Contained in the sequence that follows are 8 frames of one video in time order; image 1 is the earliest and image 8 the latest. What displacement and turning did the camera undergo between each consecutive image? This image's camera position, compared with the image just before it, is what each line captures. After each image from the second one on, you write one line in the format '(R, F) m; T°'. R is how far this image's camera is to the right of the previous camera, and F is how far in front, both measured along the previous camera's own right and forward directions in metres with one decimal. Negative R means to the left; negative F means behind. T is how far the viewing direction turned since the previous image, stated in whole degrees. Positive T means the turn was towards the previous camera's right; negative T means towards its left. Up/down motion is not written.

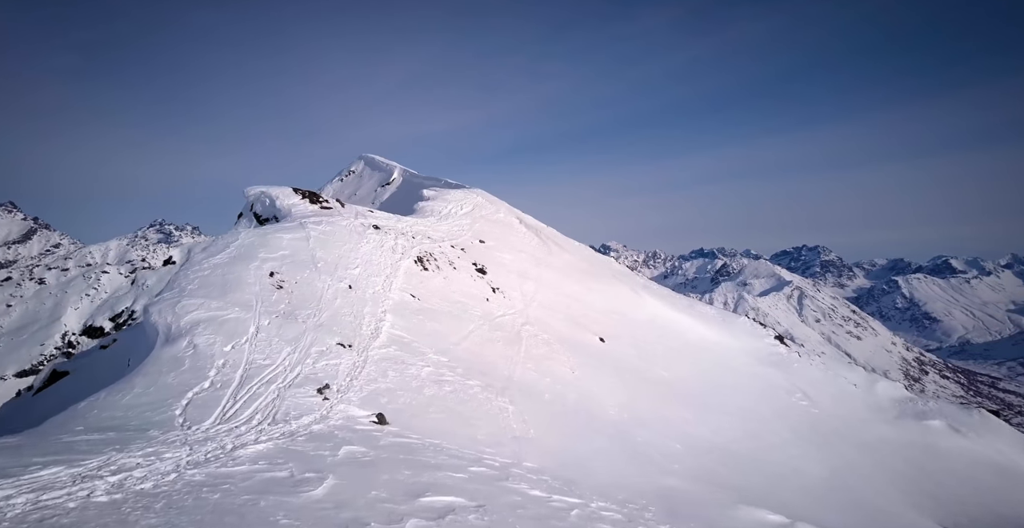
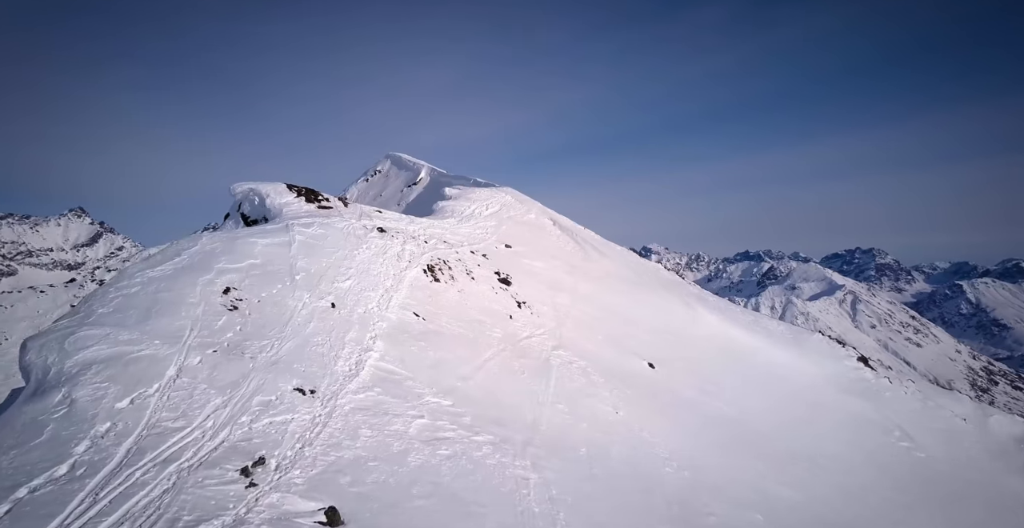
(+0.7, +9.7) m; -3°
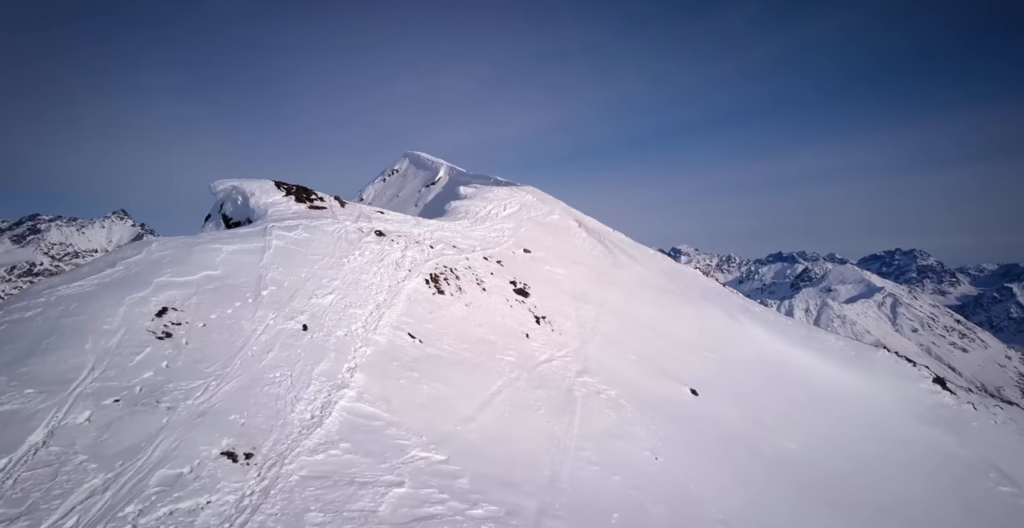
(+0.6, +7.1) m; -2°
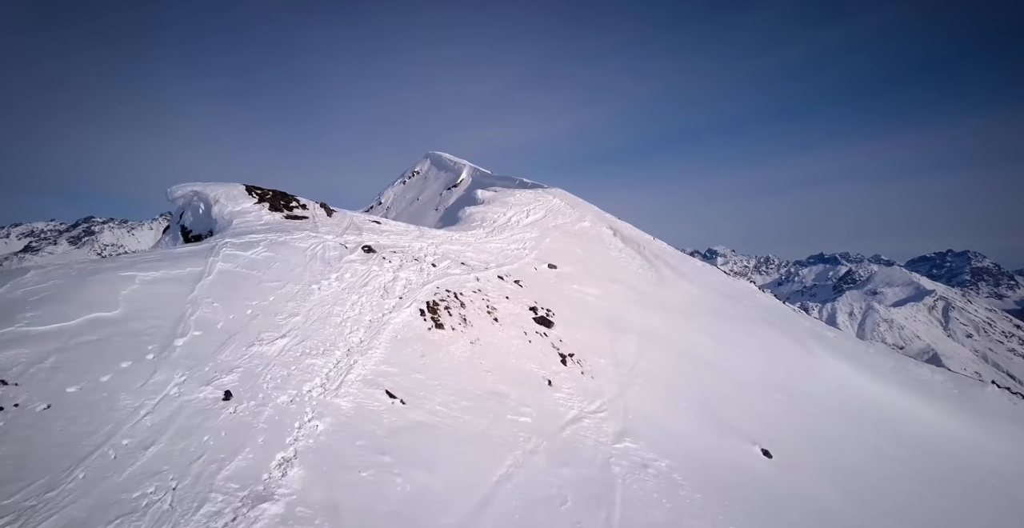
(+0.6, +9.0) m; -3°
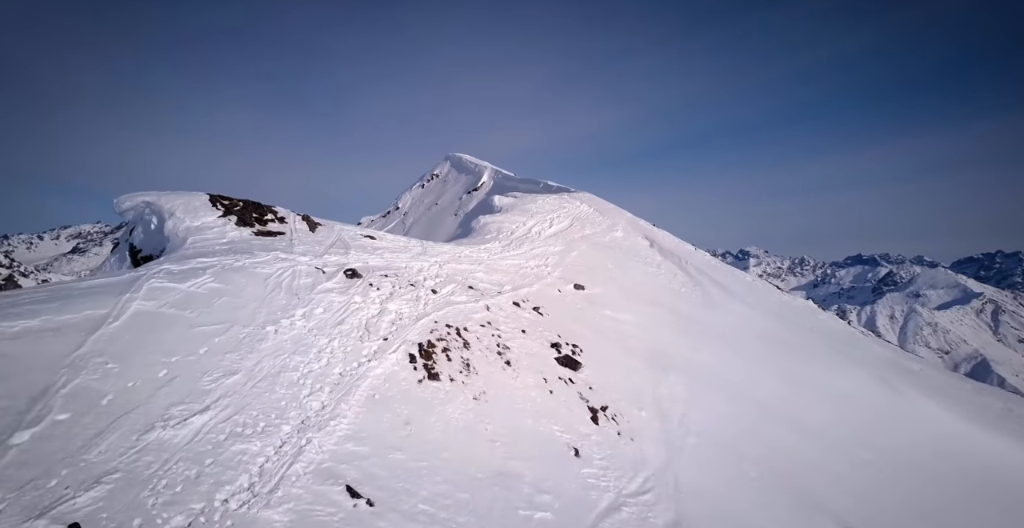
(+0.5, +7.3) m; -2°
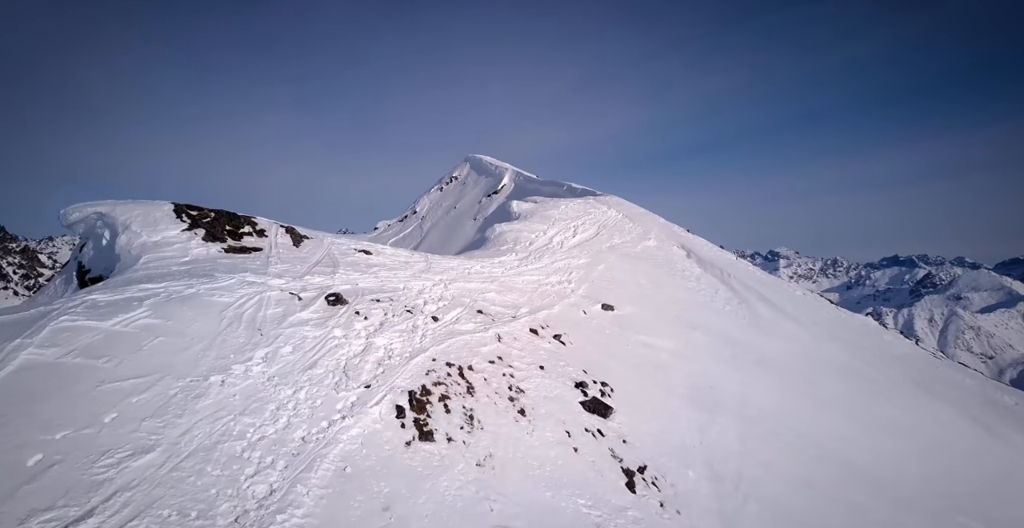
(+0.4, +5.3) m; -2°
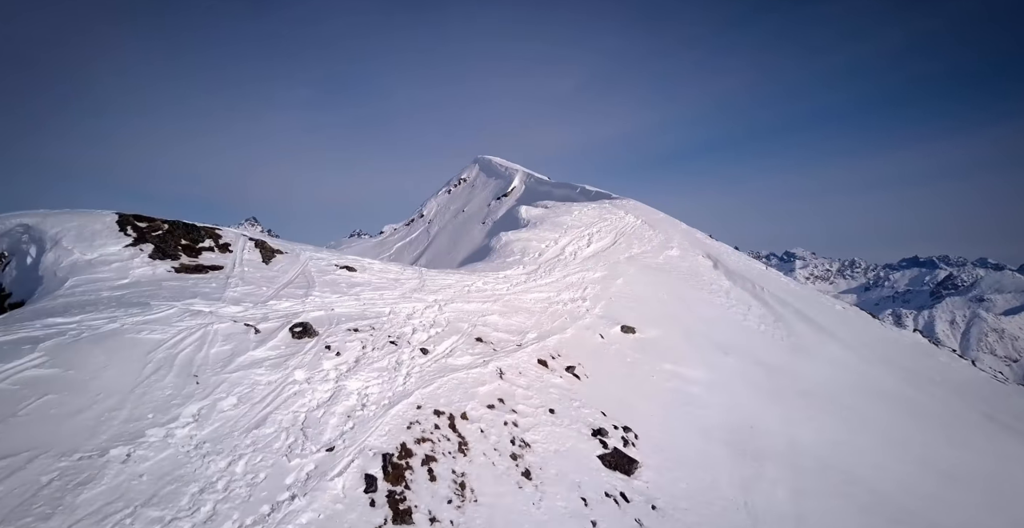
(+0.3, +4.4) m; -1°
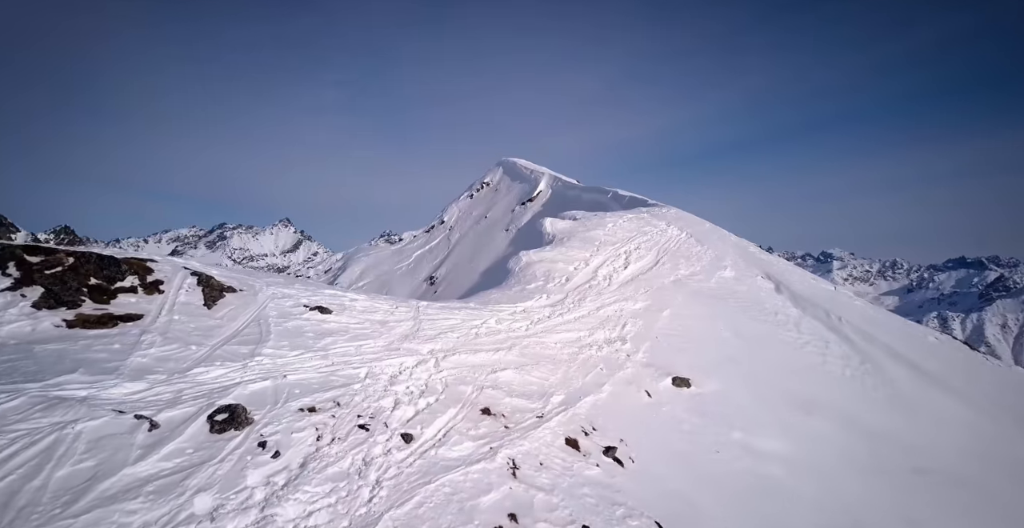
(+0.3, +6.5) m; -3°
